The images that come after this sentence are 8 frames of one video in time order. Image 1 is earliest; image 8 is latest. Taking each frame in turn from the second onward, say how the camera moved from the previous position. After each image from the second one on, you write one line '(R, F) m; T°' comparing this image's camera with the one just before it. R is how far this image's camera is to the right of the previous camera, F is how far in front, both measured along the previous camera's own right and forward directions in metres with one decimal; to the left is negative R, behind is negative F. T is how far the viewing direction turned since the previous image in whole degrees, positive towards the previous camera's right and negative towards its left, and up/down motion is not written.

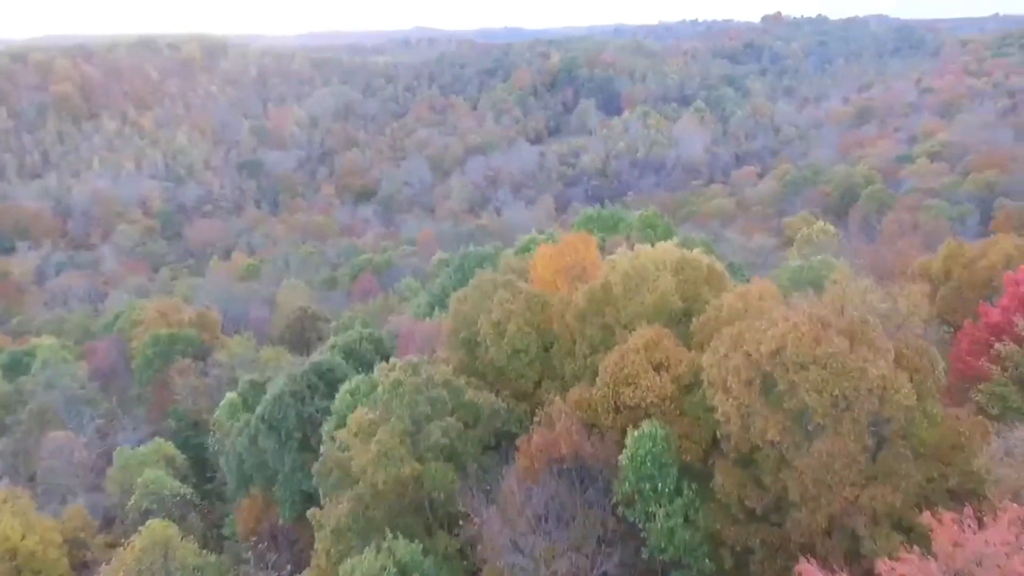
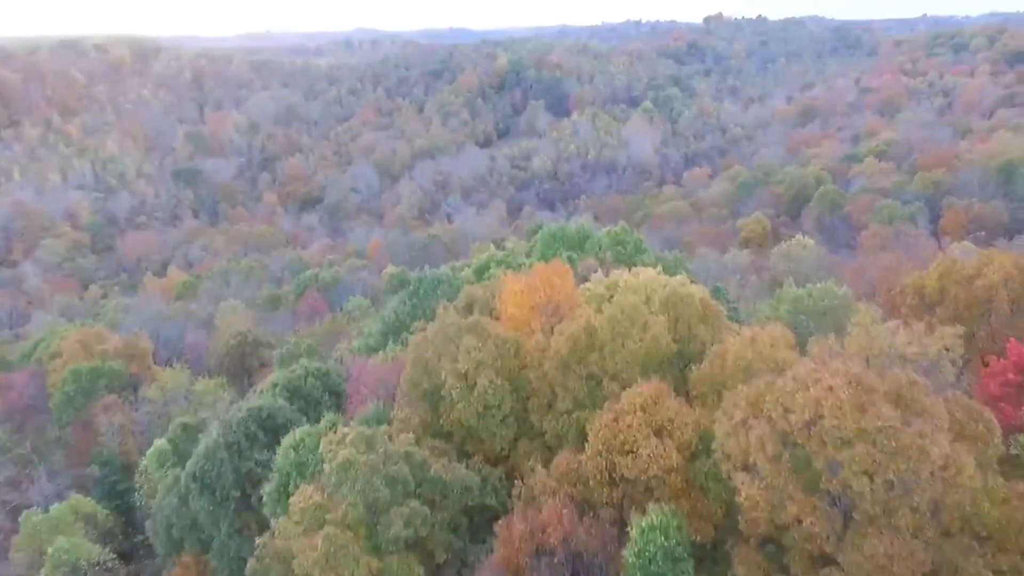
(-0.3, +2.1) m; +4°
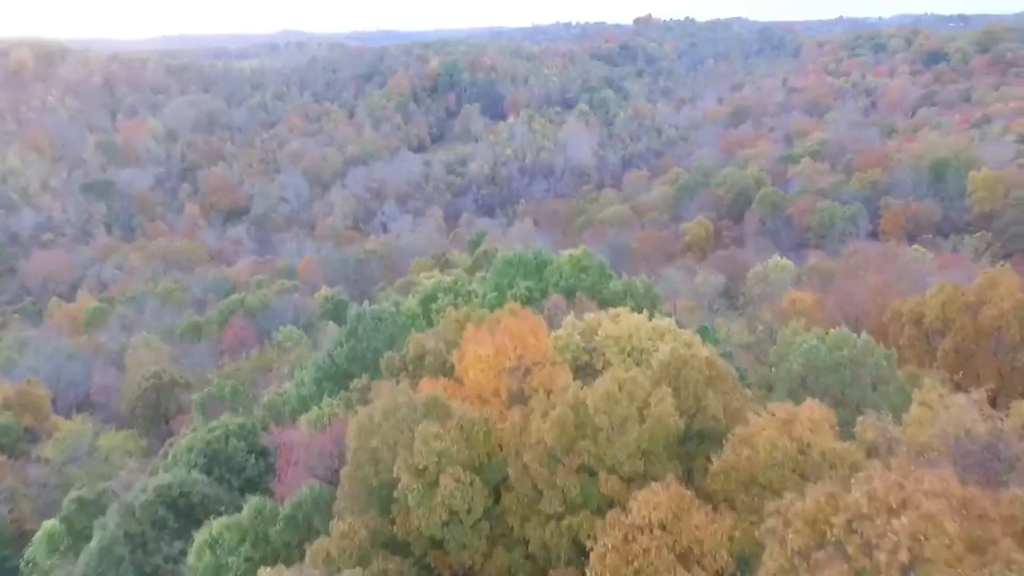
(-0.4, +2.7) m; +5°
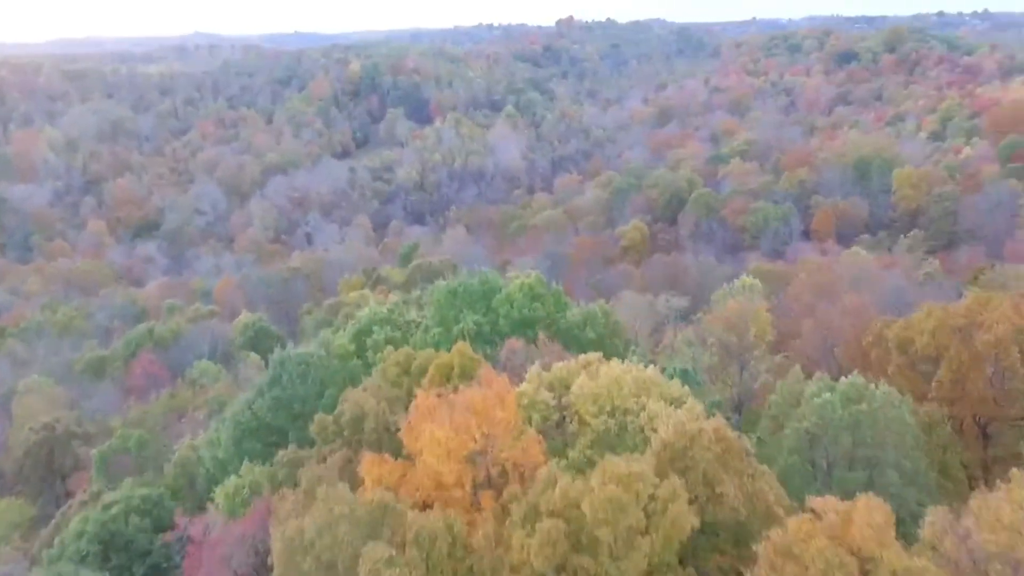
(-0.4, +2.3) m; +6°
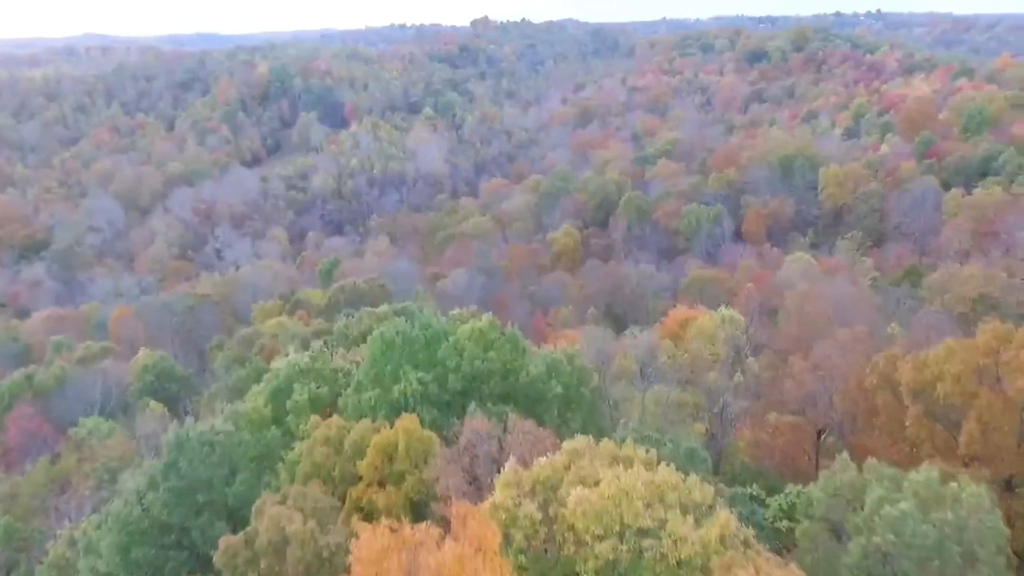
(-0.5, +3.0) m; +6°
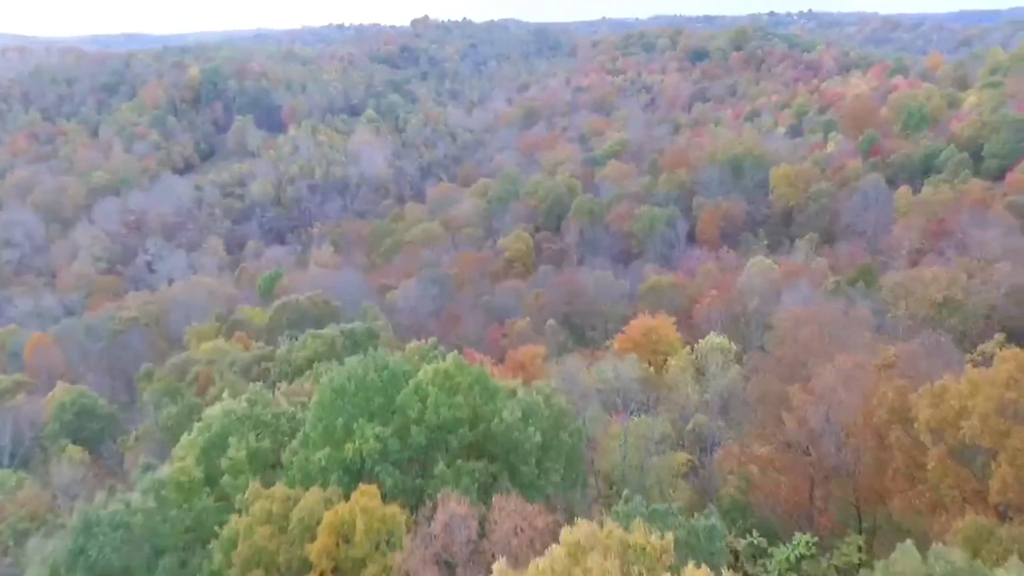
(-0.4, +2.0) m; +4°
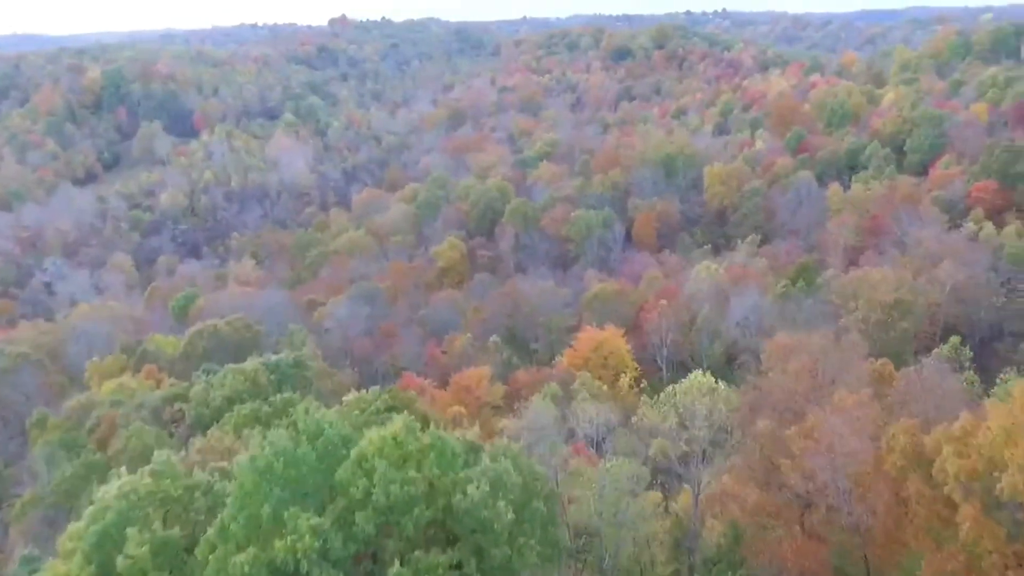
(-0.5, +2.3) m; +6°
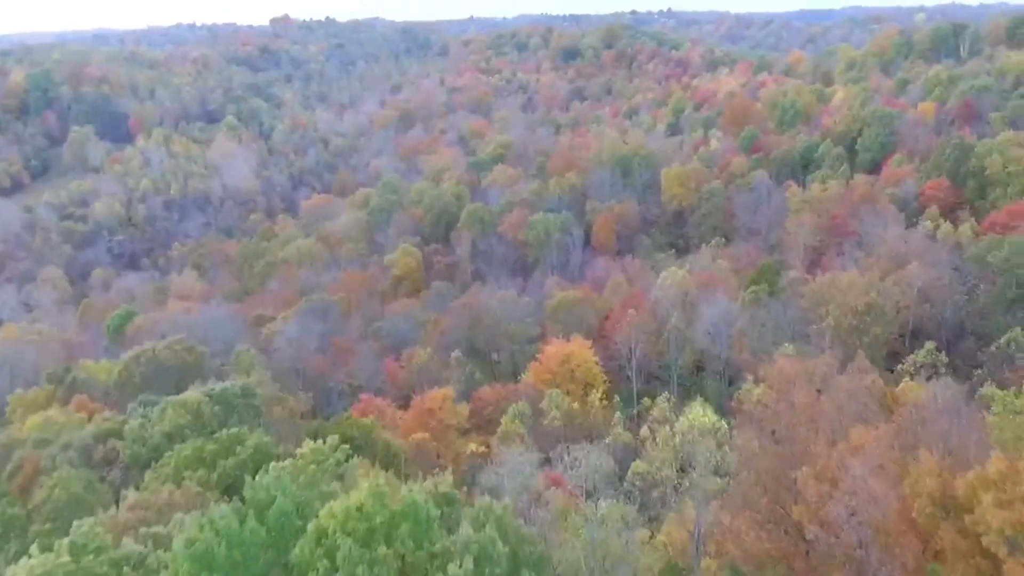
(-0.4, +1.7) m; +4°
